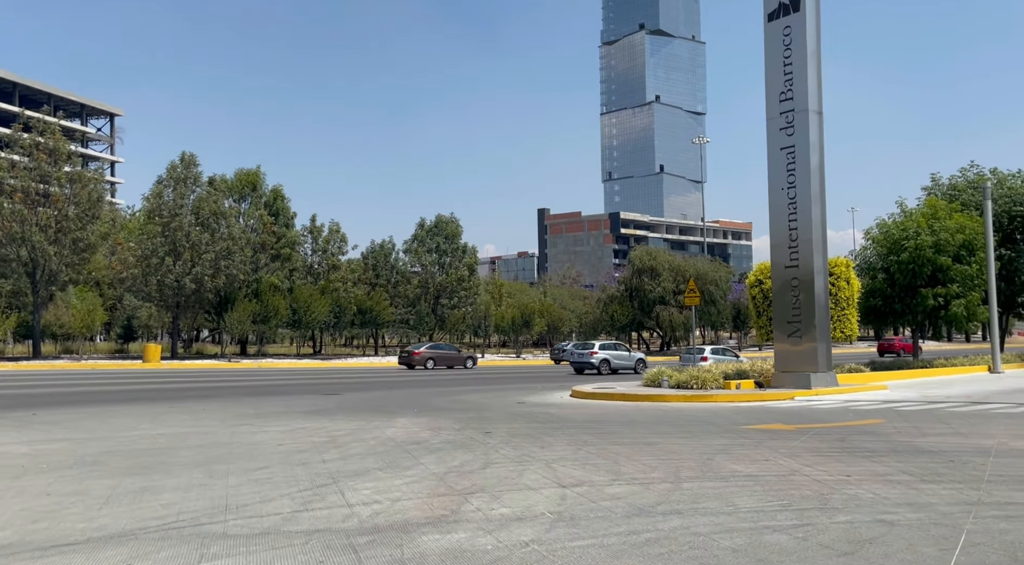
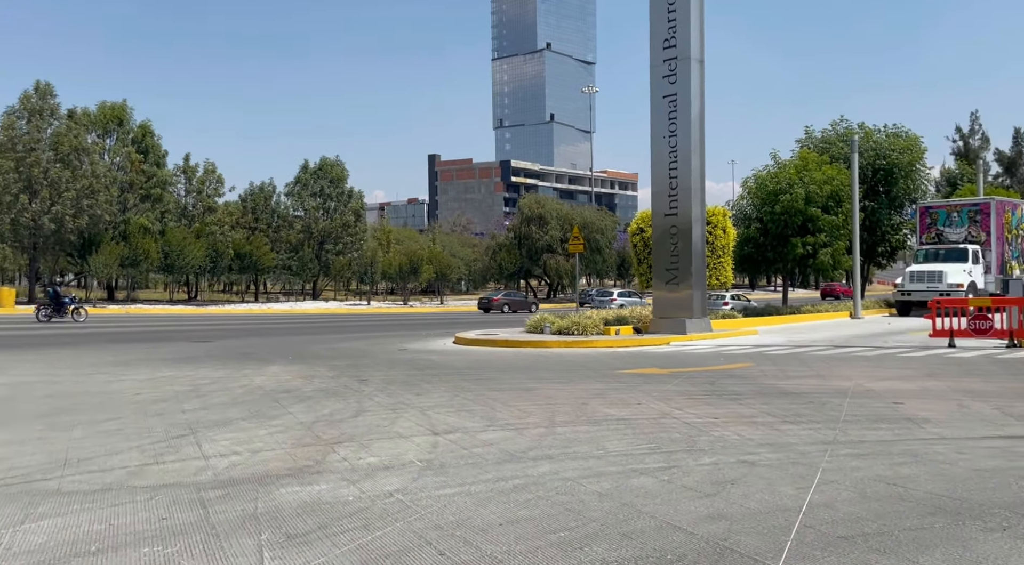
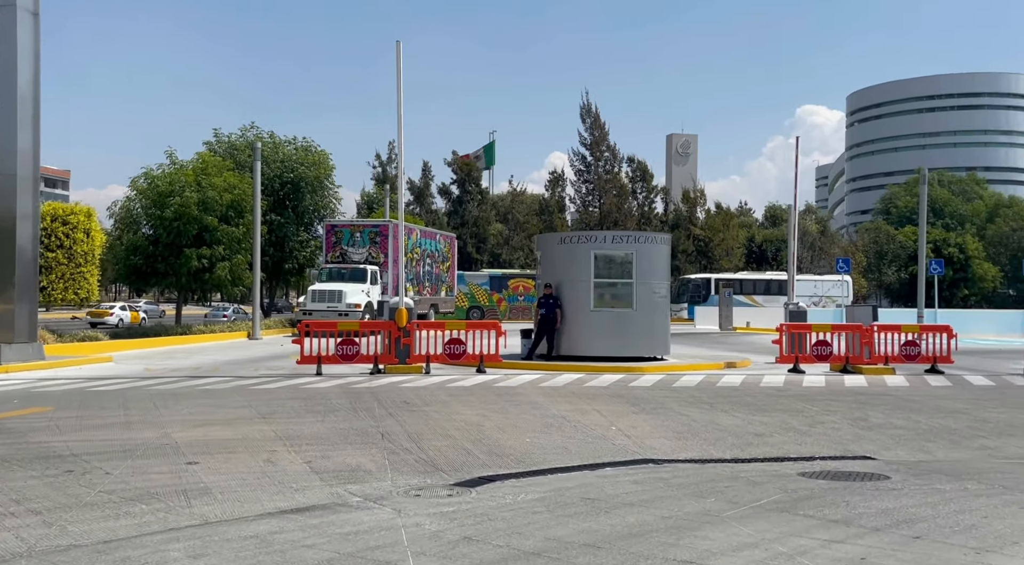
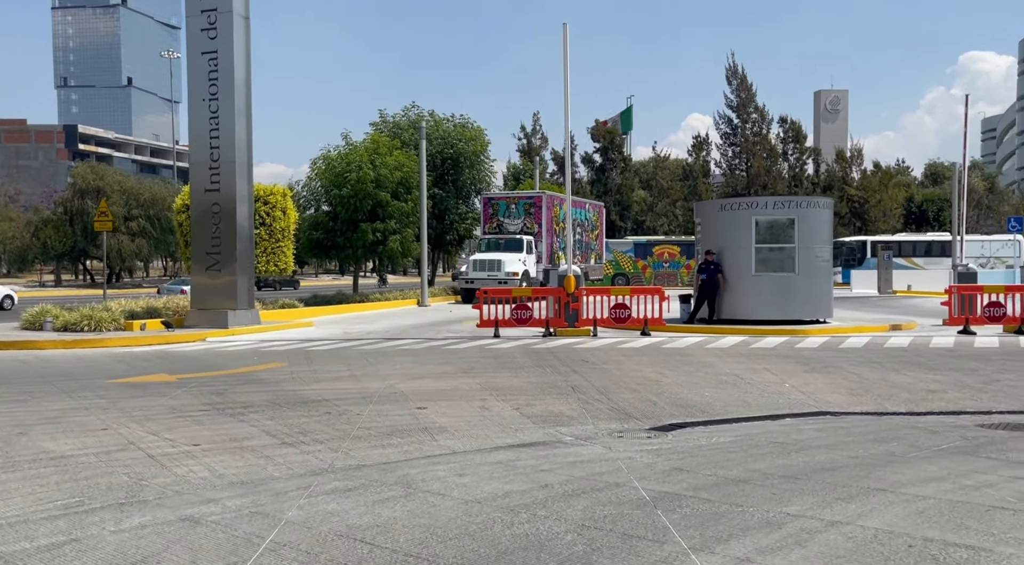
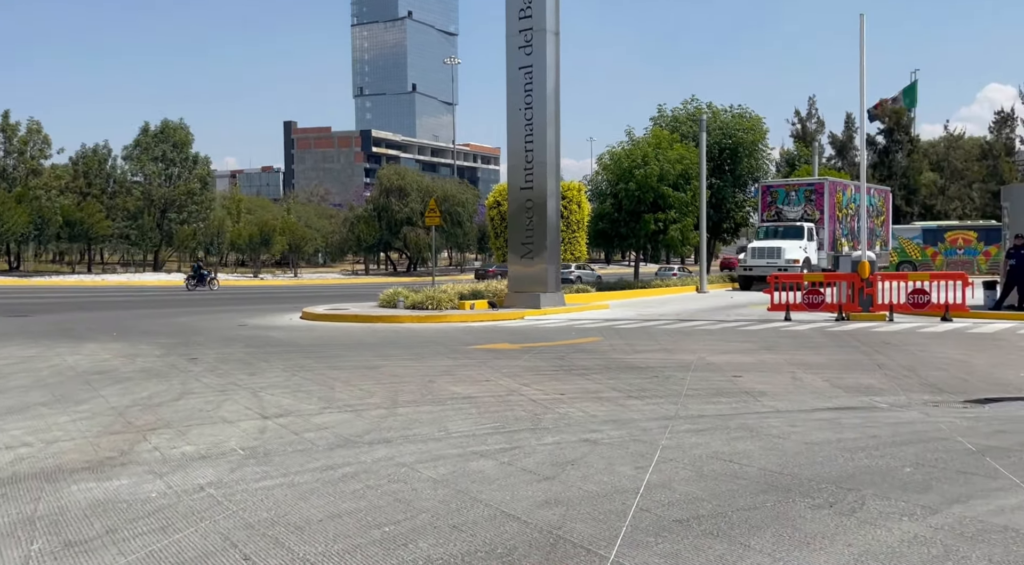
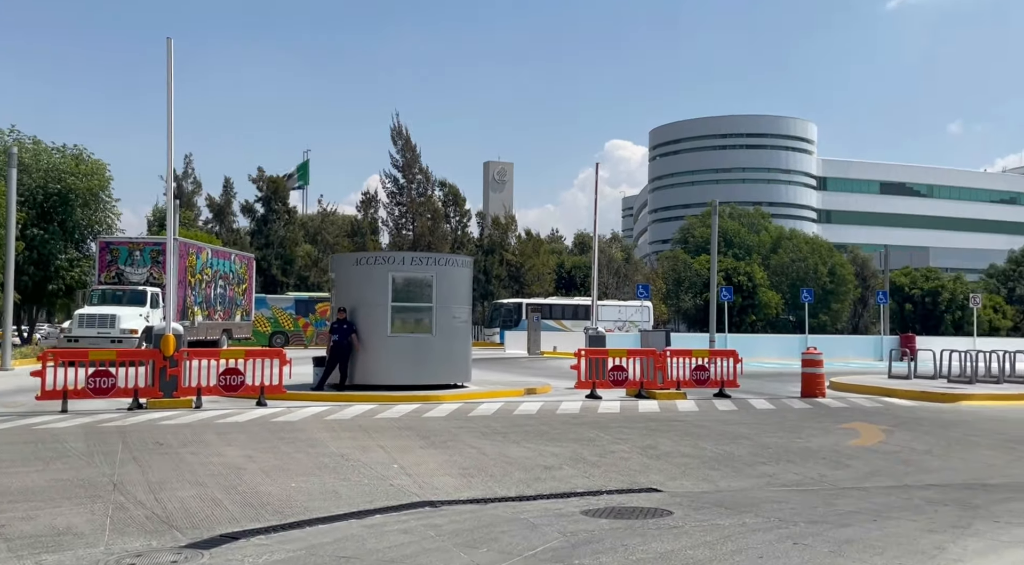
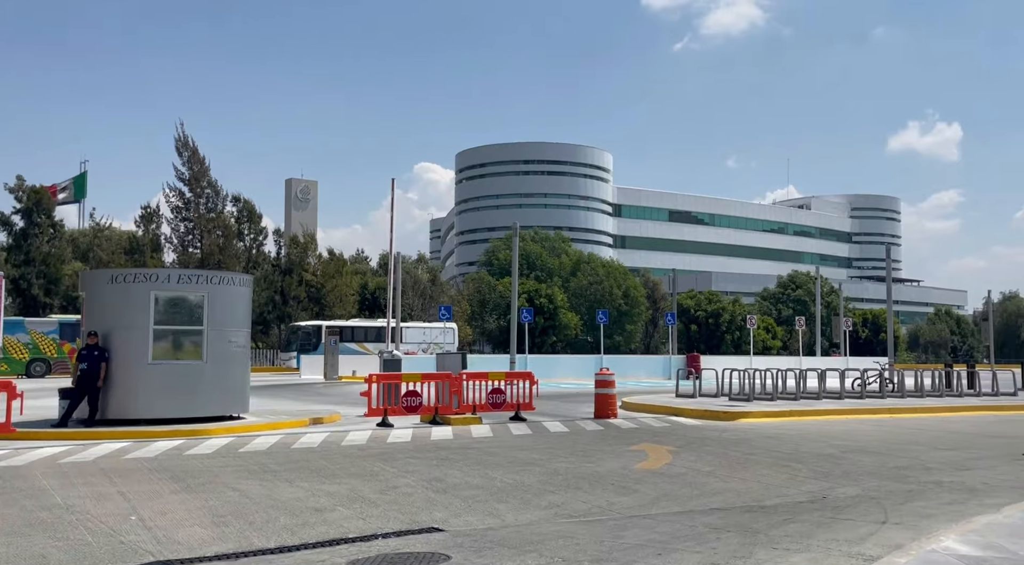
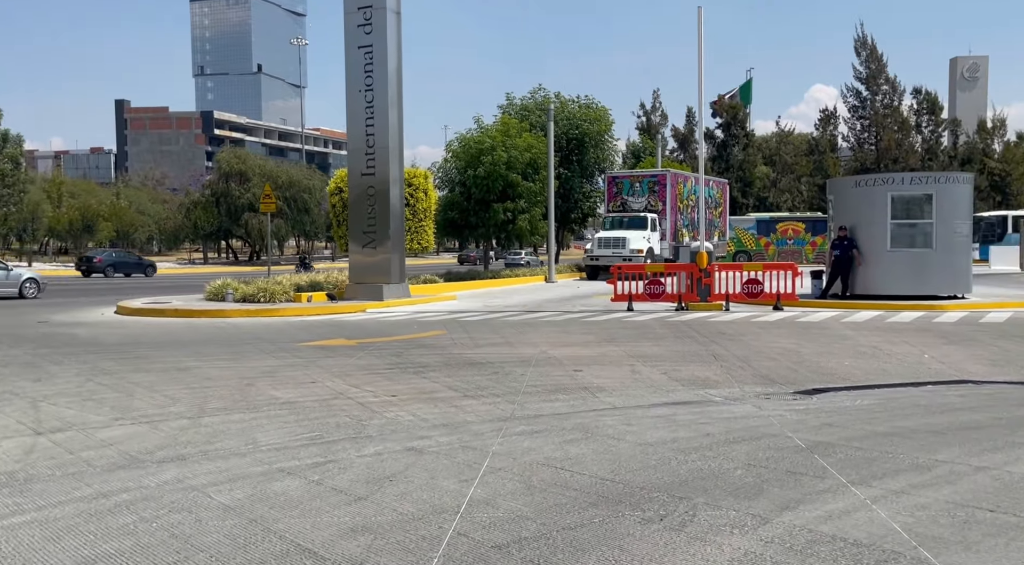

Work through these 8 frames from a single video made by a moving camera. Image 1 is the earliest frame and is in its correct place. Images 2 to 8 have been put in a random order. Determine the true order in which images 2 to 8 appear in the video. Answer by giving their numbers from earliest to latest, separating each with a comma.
2, 5, 8, 4, 3, 6, 7
